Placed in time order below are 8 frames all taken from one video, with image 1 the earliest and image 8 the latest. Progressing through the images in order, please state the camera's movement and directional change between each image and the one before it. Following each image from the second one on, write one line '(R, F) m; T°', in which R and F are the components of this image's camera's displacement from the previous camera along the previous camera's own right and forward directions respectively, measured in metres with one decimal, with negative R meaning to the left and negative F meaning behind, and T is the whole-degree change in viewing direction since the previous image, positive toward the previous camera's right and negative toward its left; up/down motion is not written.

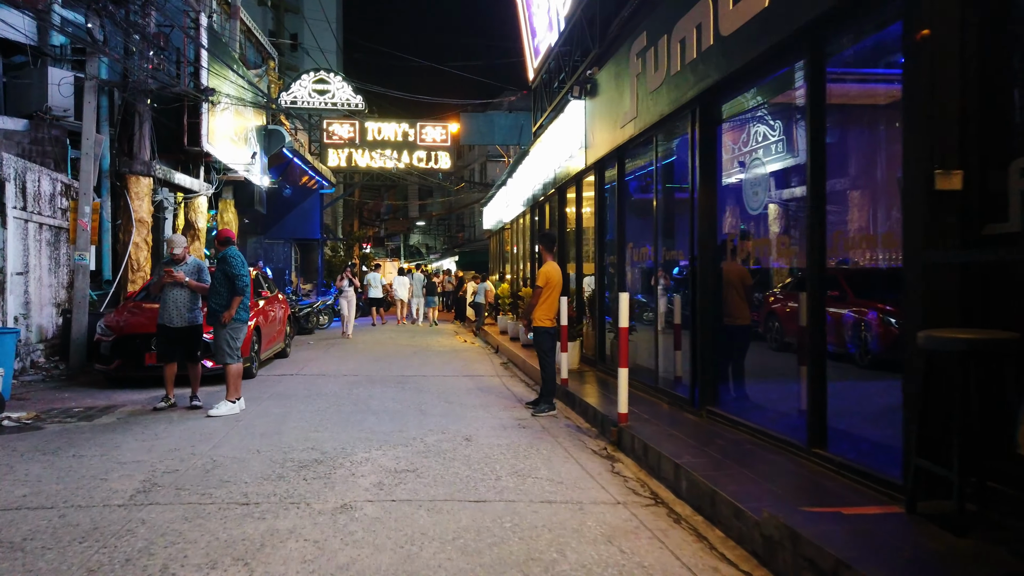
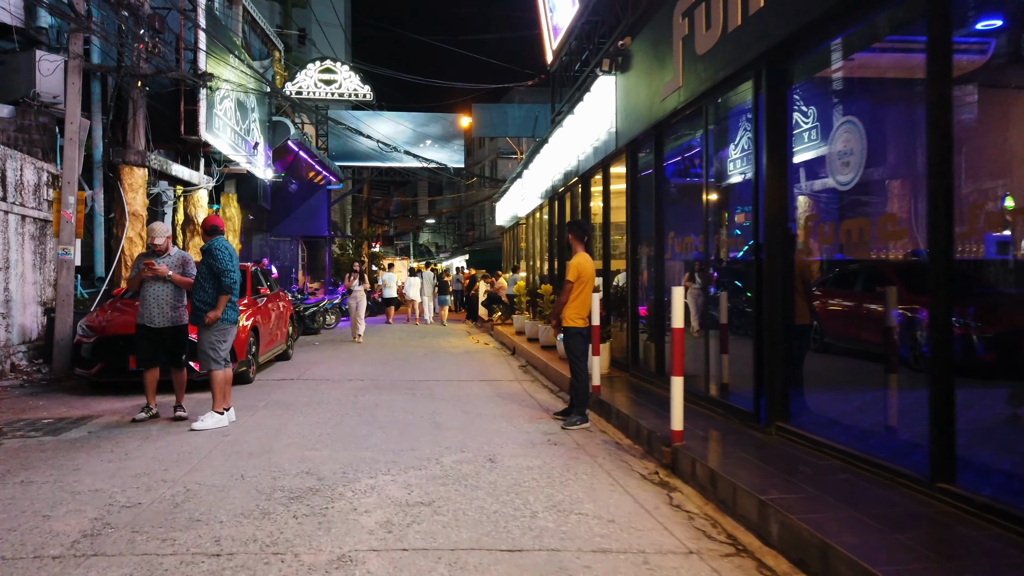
(-0.2, +0.9) m; -1°
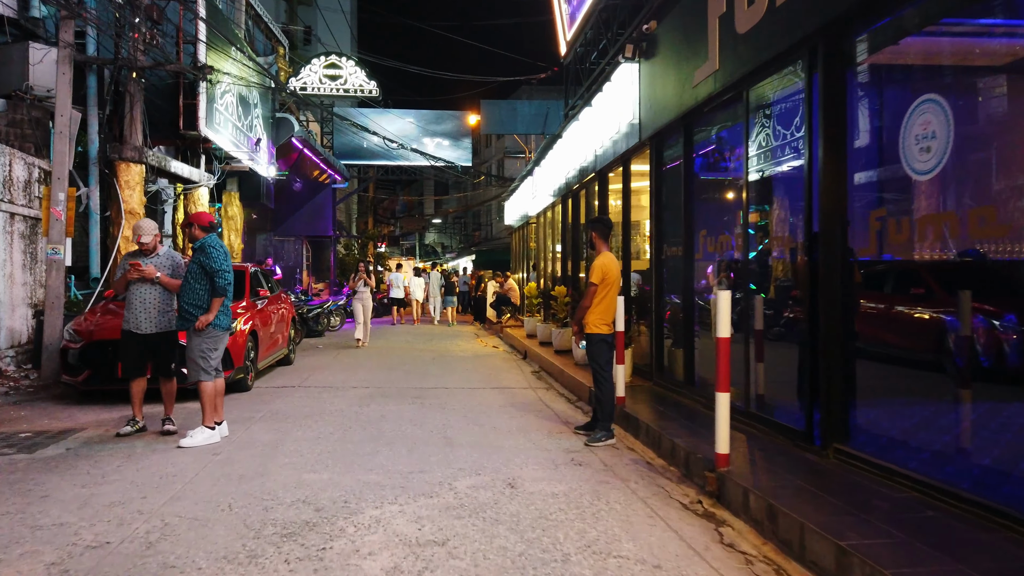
(-0.1, +0.6) m; 0°
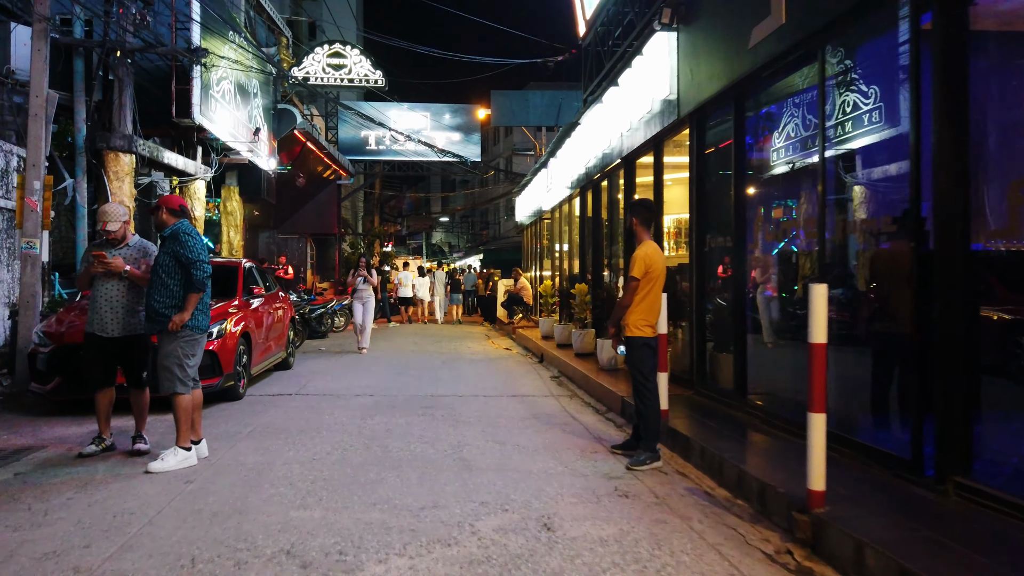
(-0.1, +0.9) m; 0°
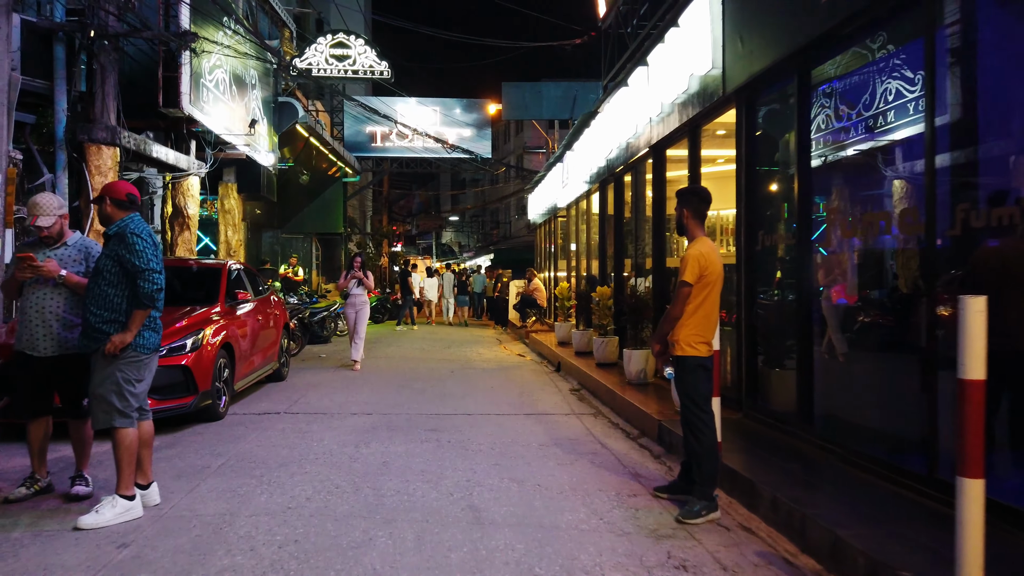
(-0.1, +1.0) m; -1°
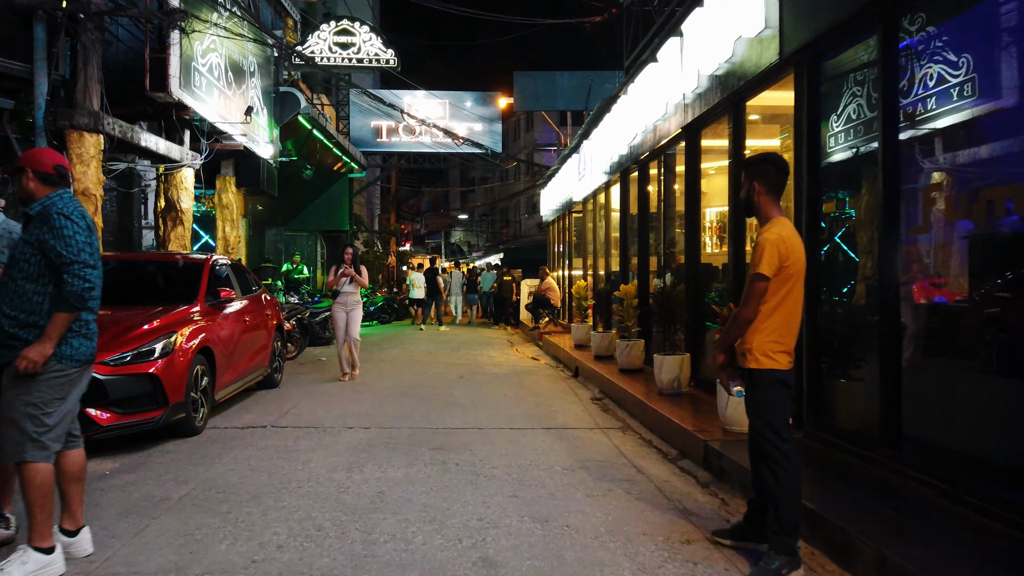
(-0.1, +0.9) m; -1°
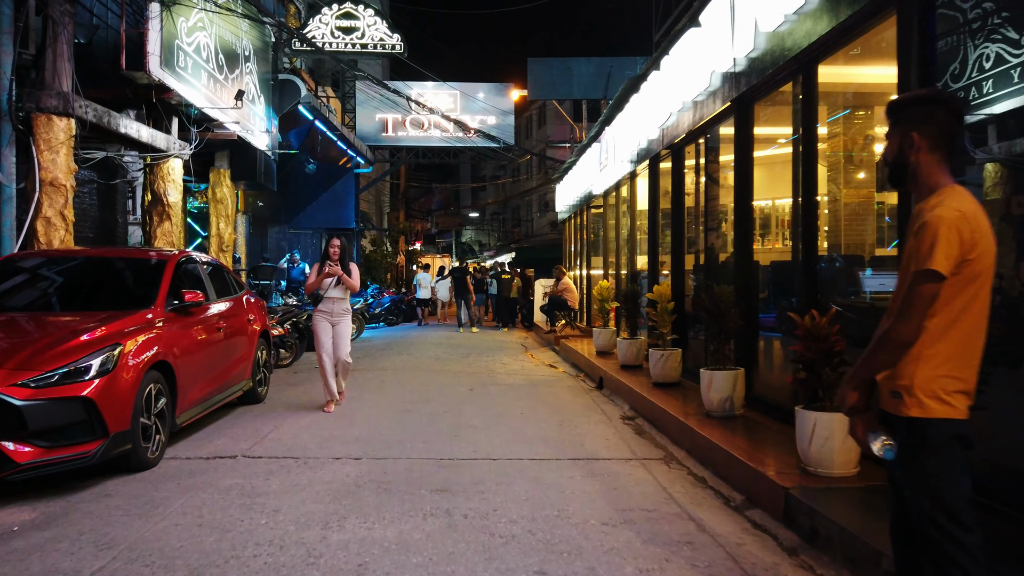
(-0.1, +1.1) m; -1°
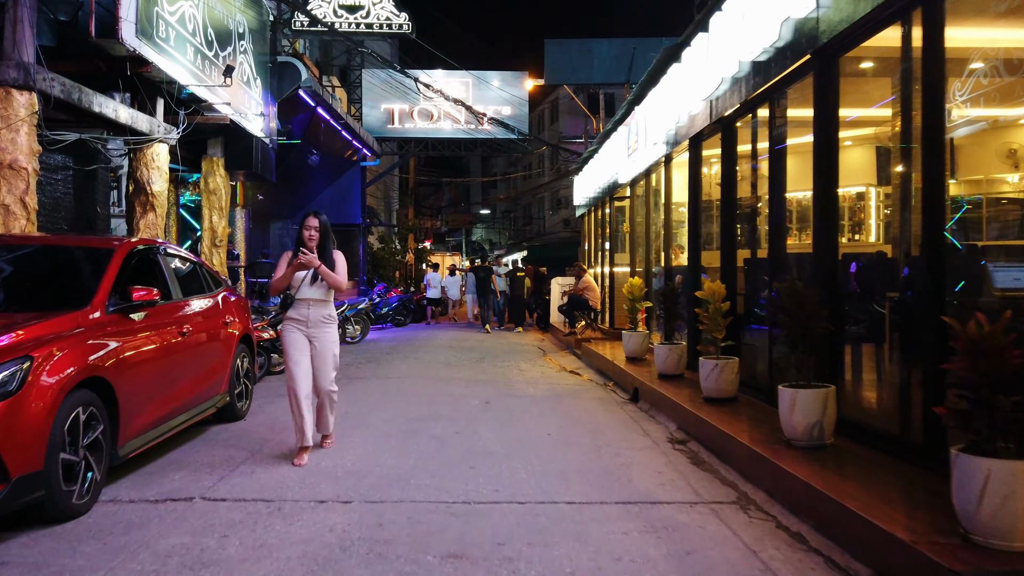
(-0.1, +1.2) m; -1°
